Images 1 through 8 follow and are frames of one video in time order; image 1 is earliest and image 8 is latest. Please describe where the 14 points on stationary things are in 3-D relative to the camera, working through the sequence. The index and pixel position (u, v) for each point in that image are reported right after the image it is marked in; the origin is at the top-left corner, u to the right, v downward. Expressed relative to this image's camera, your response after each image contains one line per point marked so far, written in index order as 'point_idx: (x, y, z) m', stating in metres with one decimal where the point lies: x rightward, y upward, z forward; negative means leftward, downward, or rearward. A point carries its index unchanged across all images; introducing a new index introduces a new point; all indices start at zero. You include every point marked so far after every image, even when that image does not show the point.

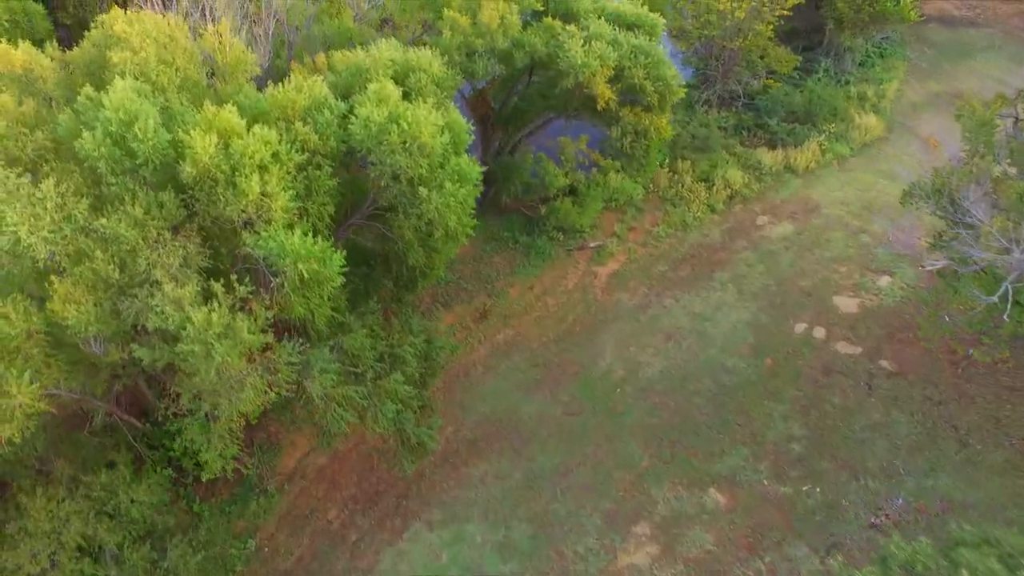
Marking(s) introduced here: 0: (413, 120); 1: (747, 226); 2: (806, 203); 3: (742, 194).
0: (-2.6, +4.4, +11.7) m
1: (+9.6, +2.5, +18.4) m
2: (+12.5, +3.7, +19.1) m
3: (+9.9, +4.0, +19.3) m
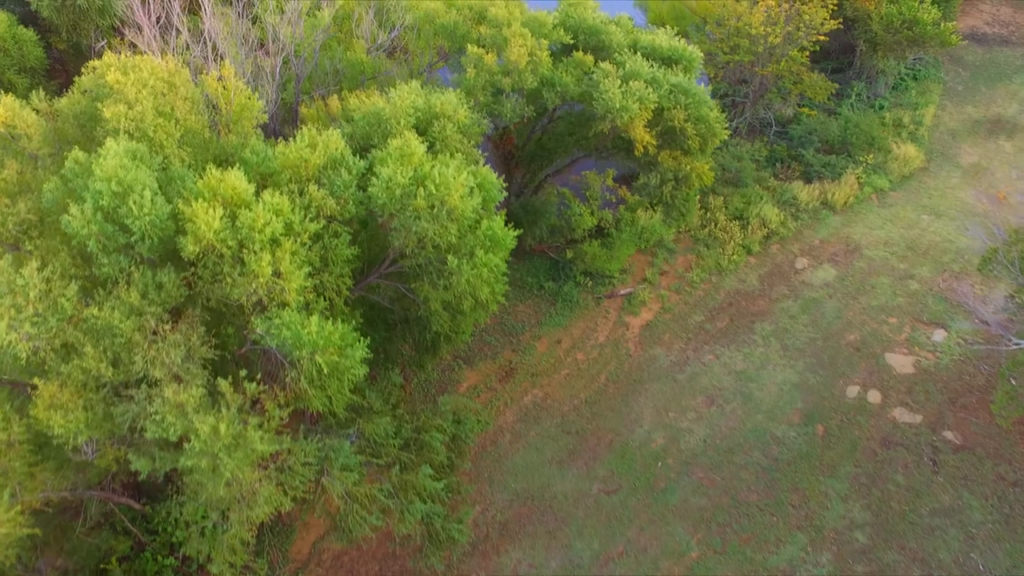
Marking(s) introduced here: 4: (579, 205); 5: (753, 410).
0: (-1.7, +2.5, +10.5) m
1: (+10.5, +0.7, +17.3) m
2: (+13.4, +1.8, +18.0) m
3: (+10.8, +2.2, +18.2) m
4: (+2.5, +3.3, +16.7) m
5: (+7.4, -3.8, +13.8) m
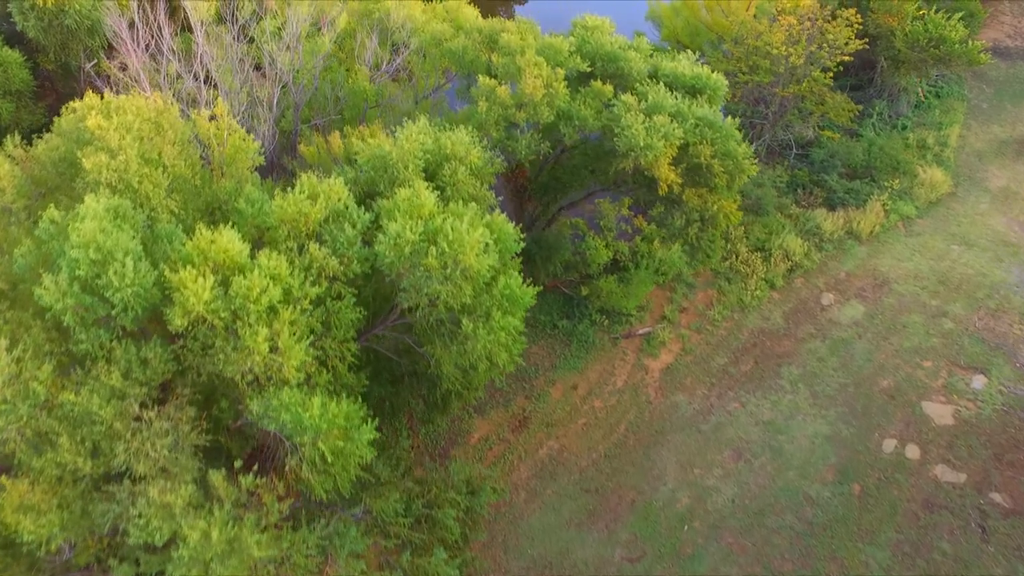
0: (-1.2, +1.1, +9.5) m
1: (+10.9, -0.7, +16.4) m
2: (+13.8, +0.5, +17.1) m
3: (+11.2, +0.8, +17.3) m
4: (+2.9, +1.9, +15.8) m
5: (+7.8, -5.1, +12.9) m
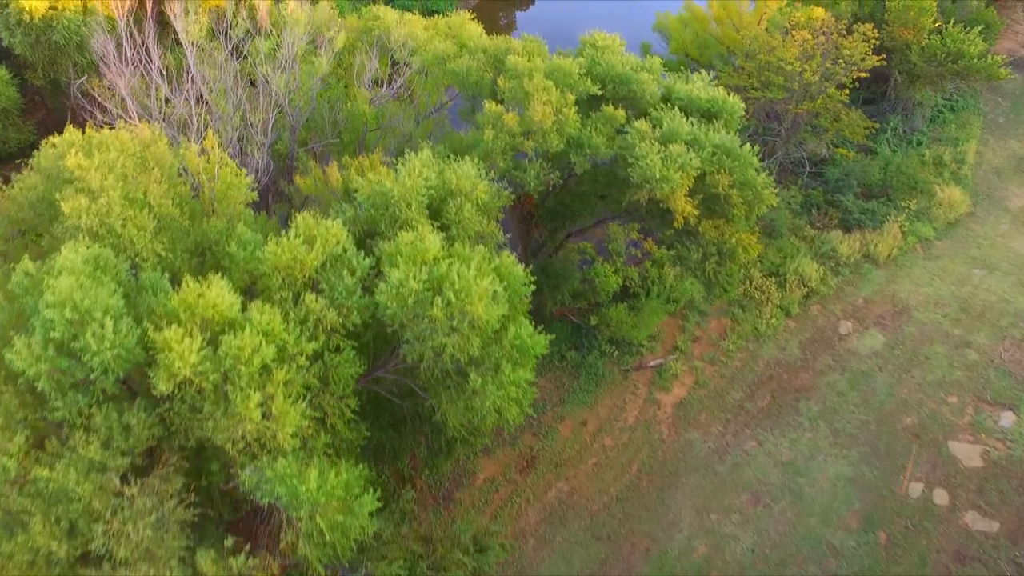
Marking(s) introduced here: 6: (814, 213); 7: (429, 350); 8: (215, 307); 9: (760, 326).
0: (-1.0, +0.1, +8.9) m
1: (+11.1, -1.7, +15.8) m
2: (+14.0, -0.5, +16.5) m
3: (+11.4, -0.2, +16.7) m
4: (+3.1, +0.9, +15.1) m
5: (+8.1, -6.2, +12.3) m
6: (+12.6, +3.1, +18.7) m
7: (-1.6, -1.2, +8.9) m
8: (-5.3, -0.3, +8.0) m
9: (+8.8, -1.3, +15.8) m
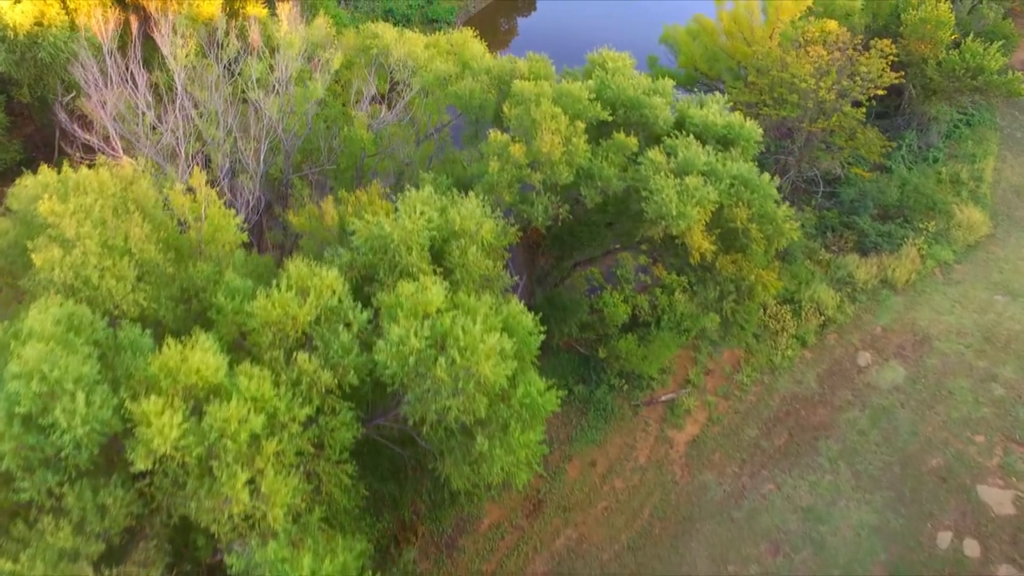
0: (-0.9, -1.0, +8.2) m
1: (+11.3, -2.7, +15.1) m
2: (+14.2, -1.5, +15.9) m
3: (+11.6, -1.2, +16.0) m
4: (+3.2, -0.1, +14.5) m
5: (+8.2, -7.2, +11.7) m
6: (+12.8, +2.1, +18.1) m
7: (-1.5, -2.3, +8.3) m
8: (-5.1, -1.4, +7.4) m
9: (+8.9, -2.3, +15.2) m
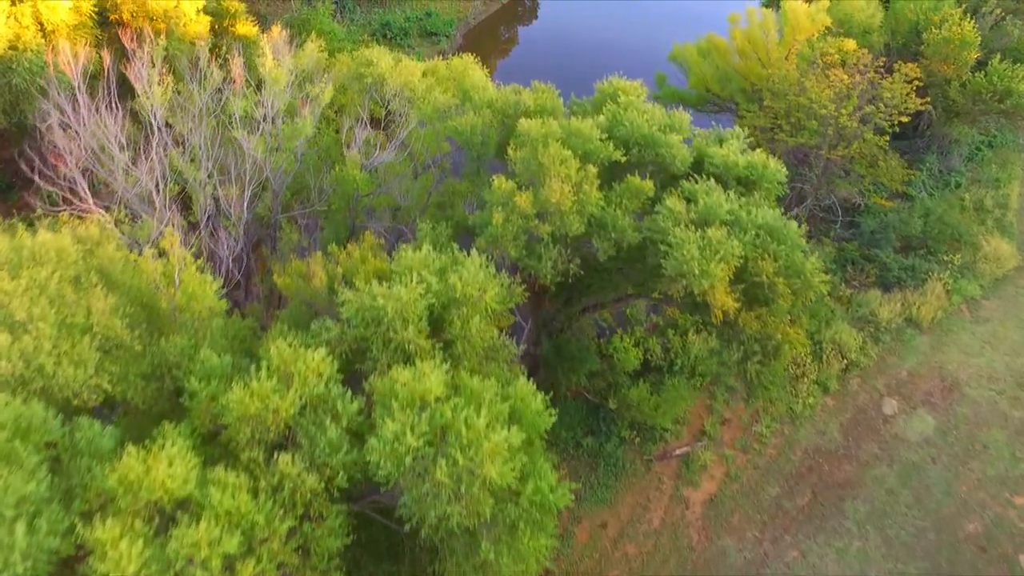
0: (-0.7, -2.4, +7.3) m
1: (+11.4, -4.1, +14.2) m
2: (+14.3, -2.9, +15.0) m
3: (+11.7, -2.6, +15.1) m
4: (+3.4, -1.6, +13.5) m
5: (+8.4, -8.6, +10.8) m
6: (+12.9, +0.7, +17.2) m
7: (-1.3, -3.7, +7.3) m
8: (-5.0, -2.8, +6.4) m
9: (+9.1, -3.8, +14.3) m
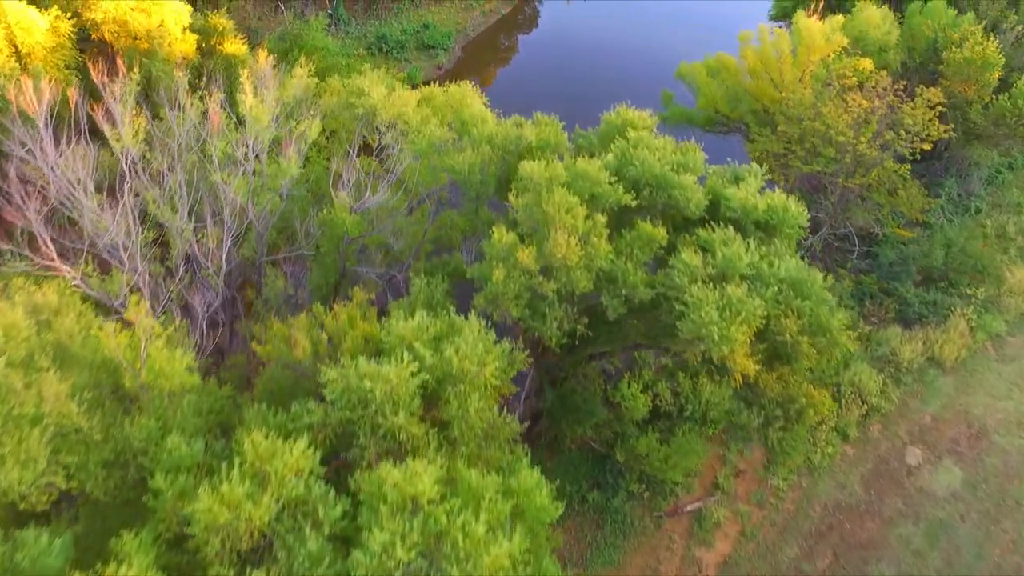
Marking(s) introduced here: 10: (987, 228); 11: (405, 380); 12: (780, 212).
0: (-0.7, -3.8, +6.5) m
1: (+11.5, -5.4, +13.4) m
2: (+14.4, -4.2, +14.1) m
3: (+11.7, -3.9, +14.3) m
4: (+3.4, -2.9, +12.7) m
5: (+8.4, -9.9, +10.0) m
6: (+12.9, -0.6, +16.3) m
7: (-1.3, -5.0, +6.5) m
8: (-5.0, -4.2, +5.6) m
9: (+9.1, -5.0, +13.5) m
10: (+19.1, +2.4, +18.0) m
11: (-1.8, -1.5, +7.6) m
12: (+6.5, +1.8, +10.9) m
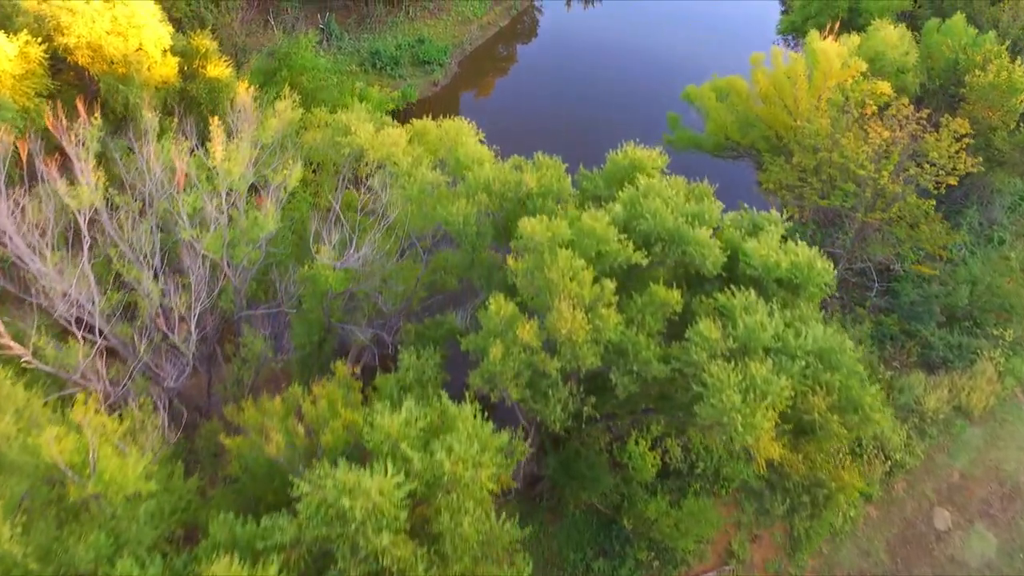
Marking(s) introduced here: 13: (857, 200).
0: (-0.7, -5.2, +5.5) m
1: (+11.5, -6.8, +12.5) m
2: (+14.4, -5.6, +13.2) m
3: (+11.7, -5.3, +13.4) m
4: (+3.4, -4.3, +11.8) m
5: (+8.4, -11.4, +9.1) m
6: (+12.9, -2.0, +15.4) m
7: (-1.3, -6.5, +5.6) m
8: (-5.0, -5.7, +4.7) m
9: (+9.1, -6.5, +12.6) m
10: (+19.1, +1.0, +17.1) m
11: (-1.8, -3.0, +6.7) m
12: (+6.5, +0.4, +9.9) m
13: (+11.7, +3.0, +15.3) m
